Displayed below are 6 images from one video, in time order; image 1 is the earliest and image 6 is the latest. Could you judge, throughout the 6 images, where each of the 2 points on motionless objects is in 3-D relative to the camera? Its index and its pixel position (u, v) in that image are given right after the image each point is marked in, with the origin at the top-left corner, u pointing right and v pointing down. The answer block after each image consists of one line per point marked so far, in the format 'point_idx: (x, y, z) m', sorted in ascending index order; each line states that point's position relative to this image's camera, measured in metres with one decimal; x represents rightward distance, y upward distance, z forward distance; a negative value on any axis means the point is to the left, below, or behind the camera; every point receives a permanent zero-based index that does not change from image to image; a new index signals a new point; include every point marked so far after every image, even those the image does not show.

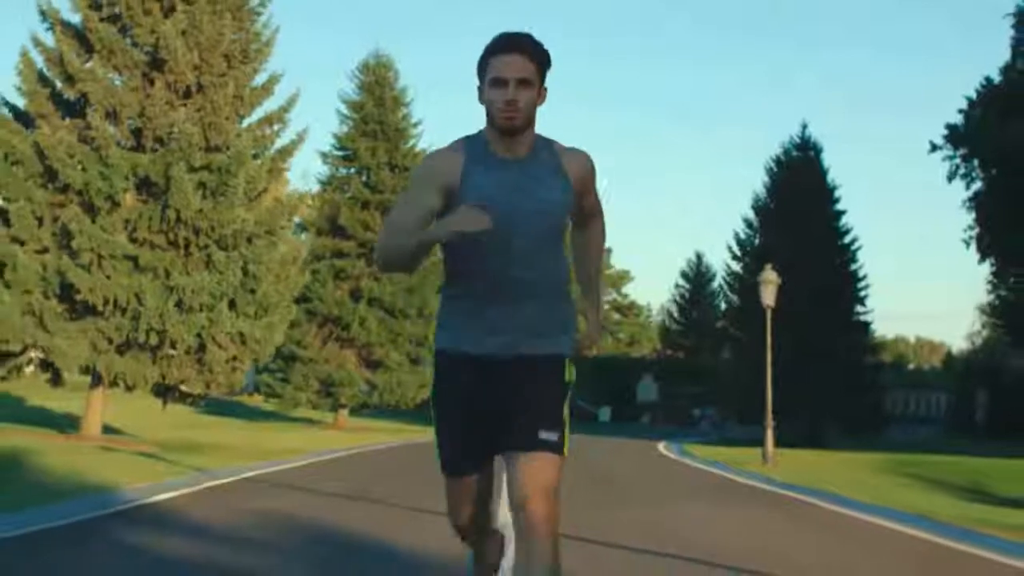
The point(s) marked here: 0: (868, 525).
0: (+3.7, -2.4, +15.0) m
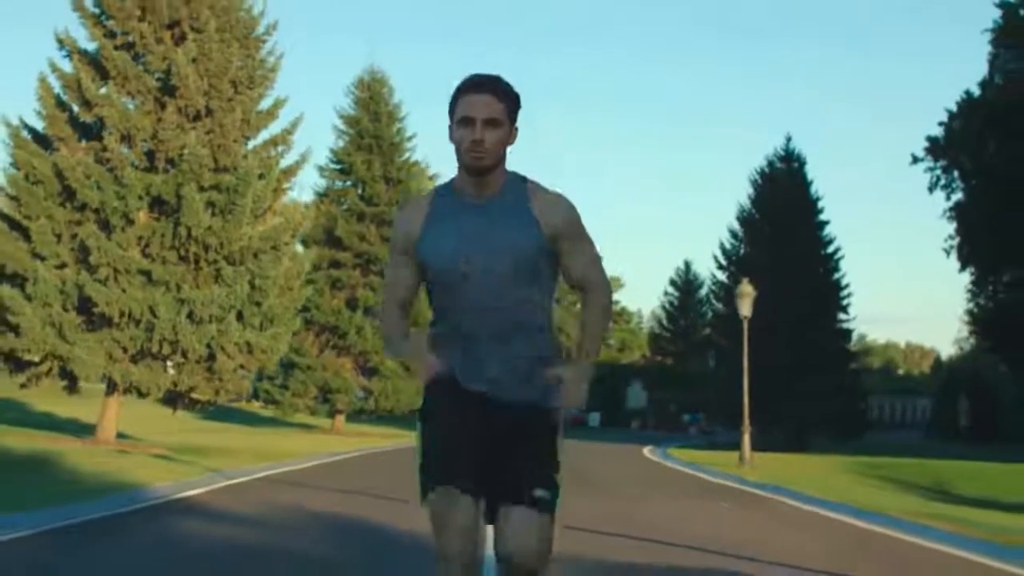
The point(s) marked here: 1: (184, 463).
0: (+3.6, -2.5, +16.0) m
1: (-3.7, -2.0, +16.7) m
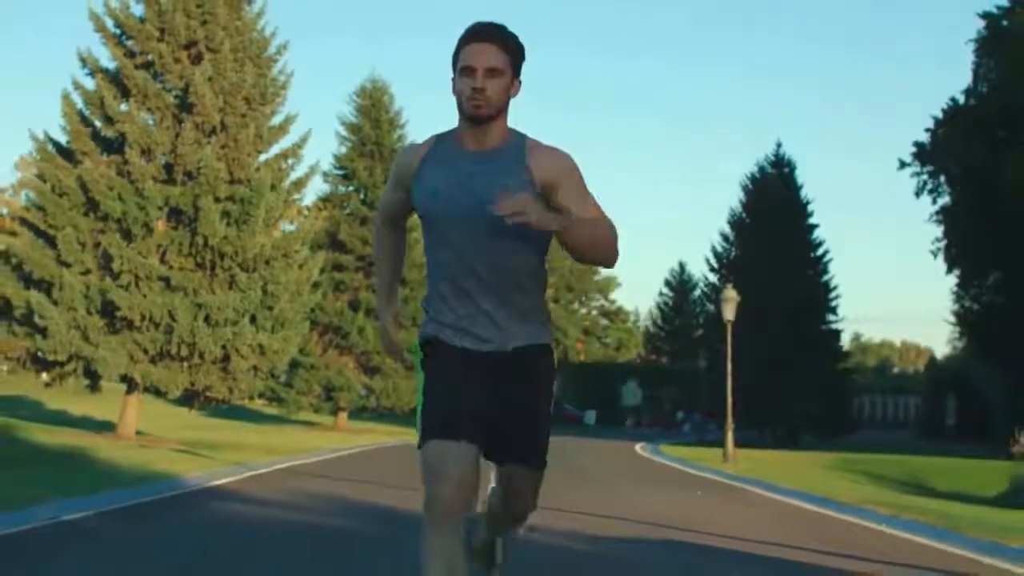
0: (+3.6, -2.6, +17.1) m
1: (-3.7, -2.1, +17.8) m
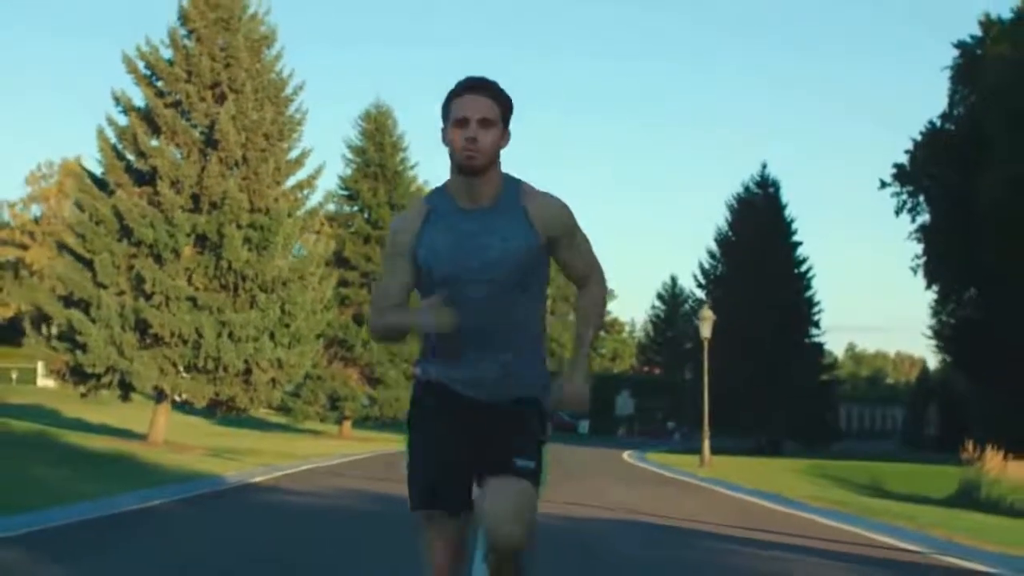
0: (+3.5, -2.9, +19.0) m
1: (-3.8, -2.4, +19.6) m
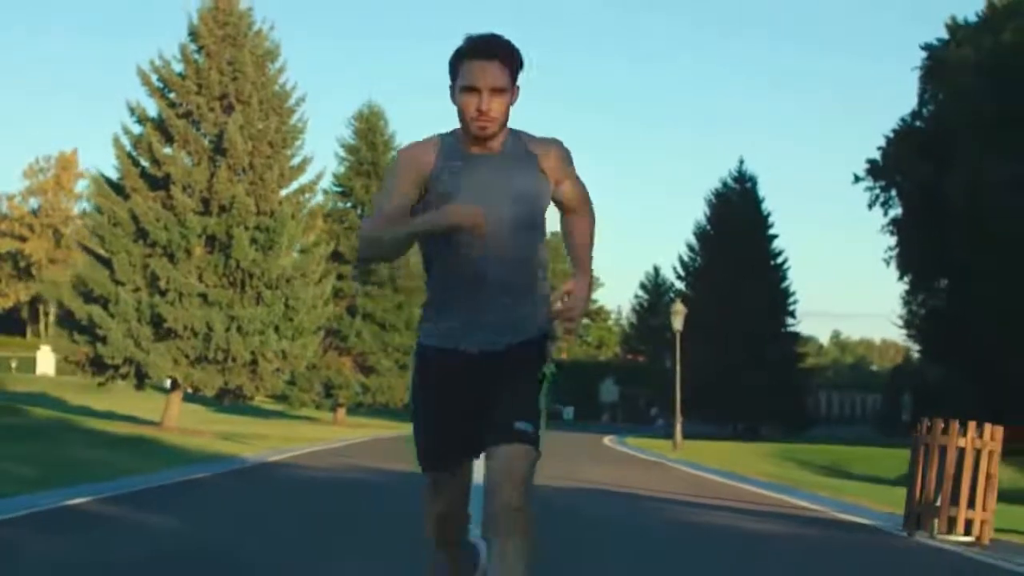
0: (+3.3, -2.8, +20.7) m
1: (-4.0, -2.3, +21.3) m
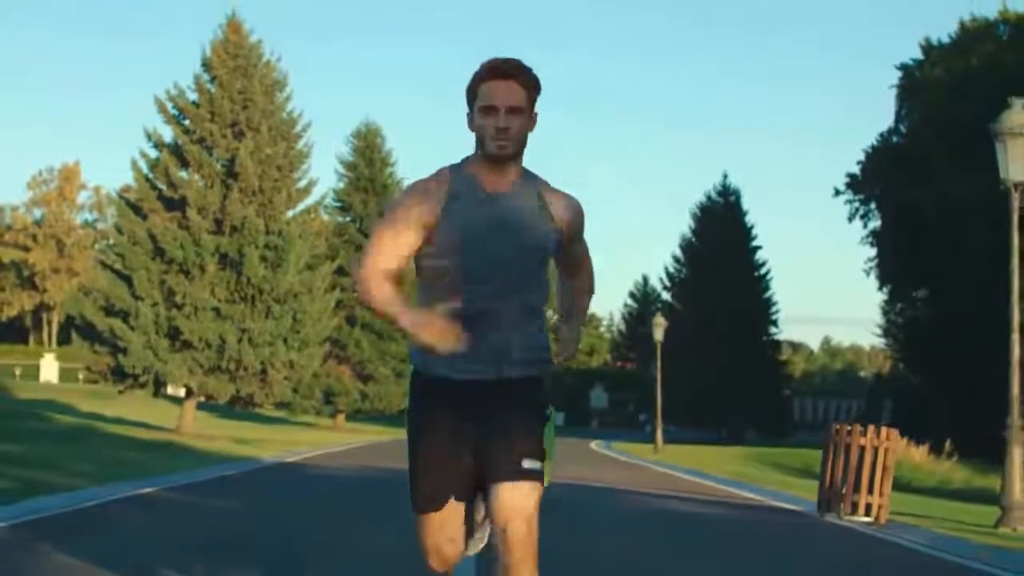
0: (+3.2, -3.1, +22.4) m
1: (-4.1, -2.6, +23.0) m
